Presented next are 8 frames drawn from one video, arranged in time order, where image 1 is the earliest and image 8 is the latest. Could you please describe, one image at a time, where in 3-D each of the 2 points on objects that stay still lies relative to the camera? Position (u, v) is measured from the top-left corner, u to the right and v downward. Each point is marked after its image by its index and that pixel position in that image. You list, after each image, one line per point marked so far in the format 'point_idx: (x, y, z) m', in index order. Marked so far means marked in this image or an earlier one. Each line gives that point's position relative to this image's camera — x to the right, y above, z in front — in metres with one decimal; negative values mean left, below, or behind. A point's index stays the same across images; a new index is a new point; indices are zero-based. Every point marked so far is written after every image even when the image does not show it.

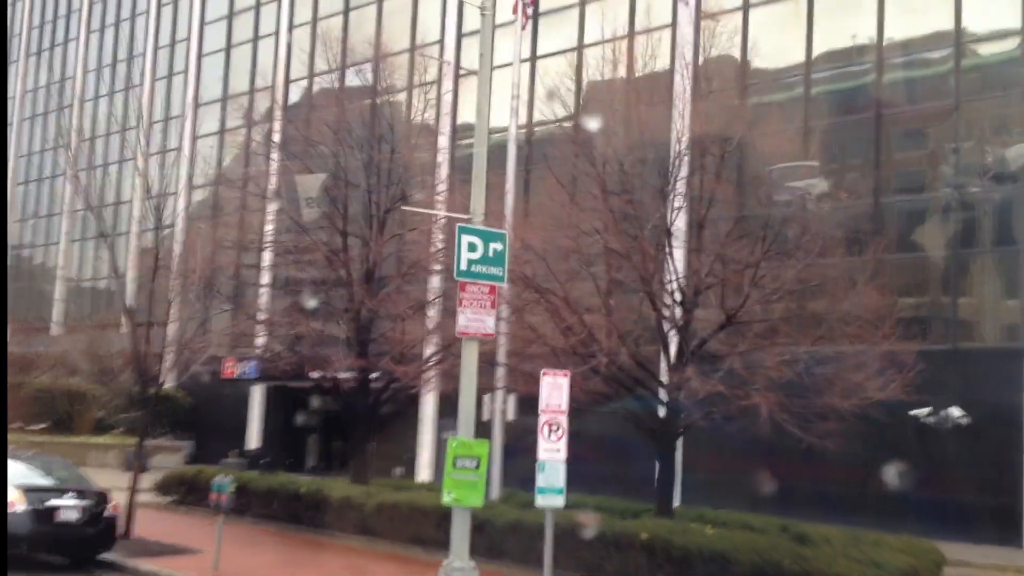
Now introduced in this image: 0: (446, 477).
0: (-0.6, -1.7, +10.1) m
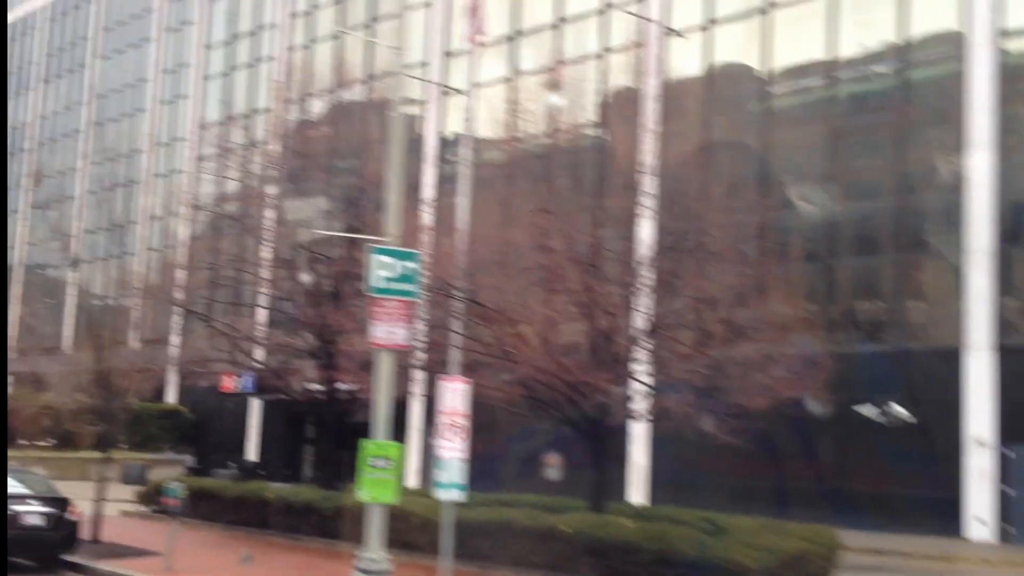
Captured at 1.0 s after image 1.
0: (-1.5, -1.9, +11.2) m
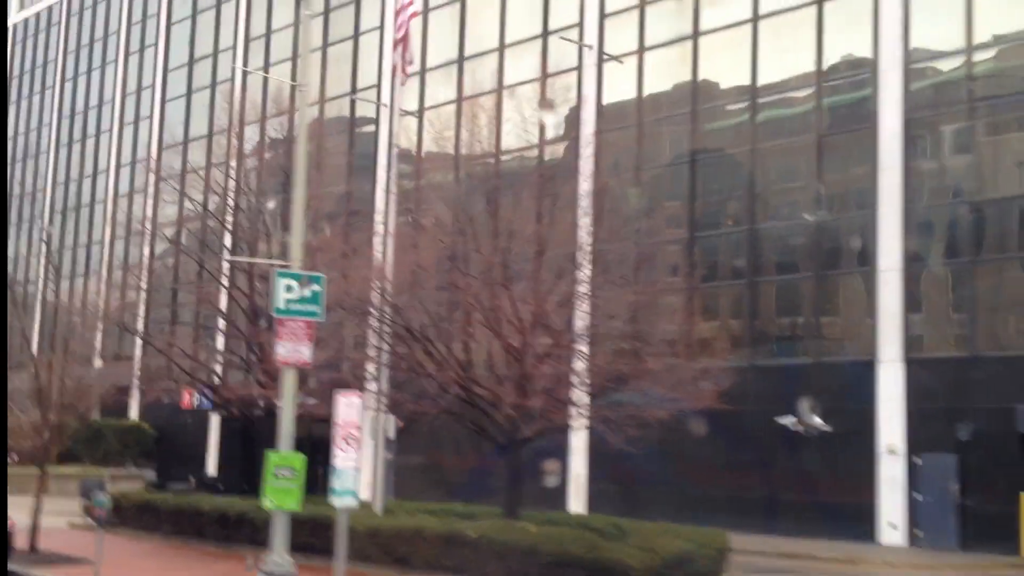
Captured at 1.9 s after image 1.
0: (-2.7, -2.1, +12.1) m
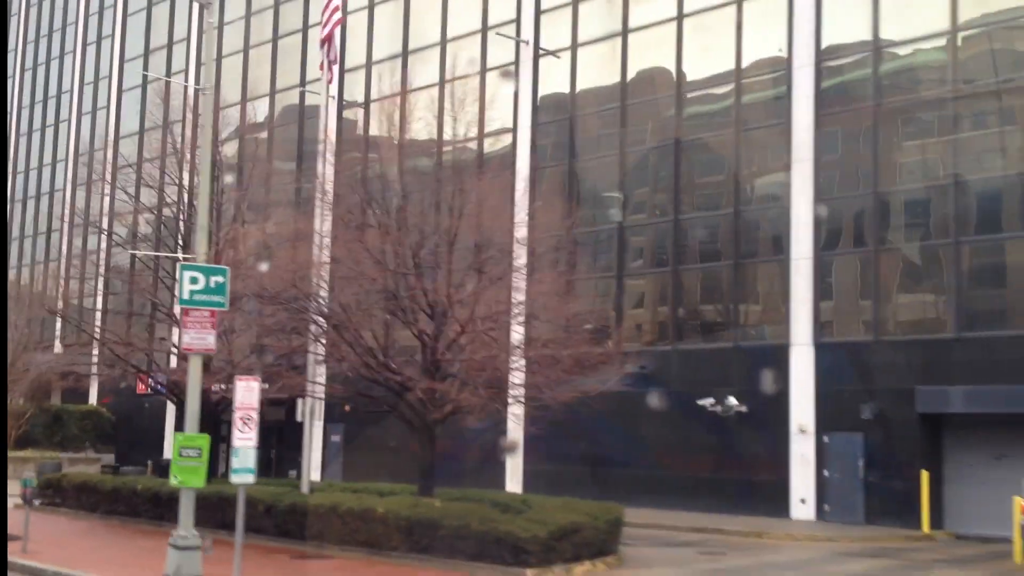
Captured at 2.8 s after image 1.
0: (-3.9, -2.1, +13.0) m
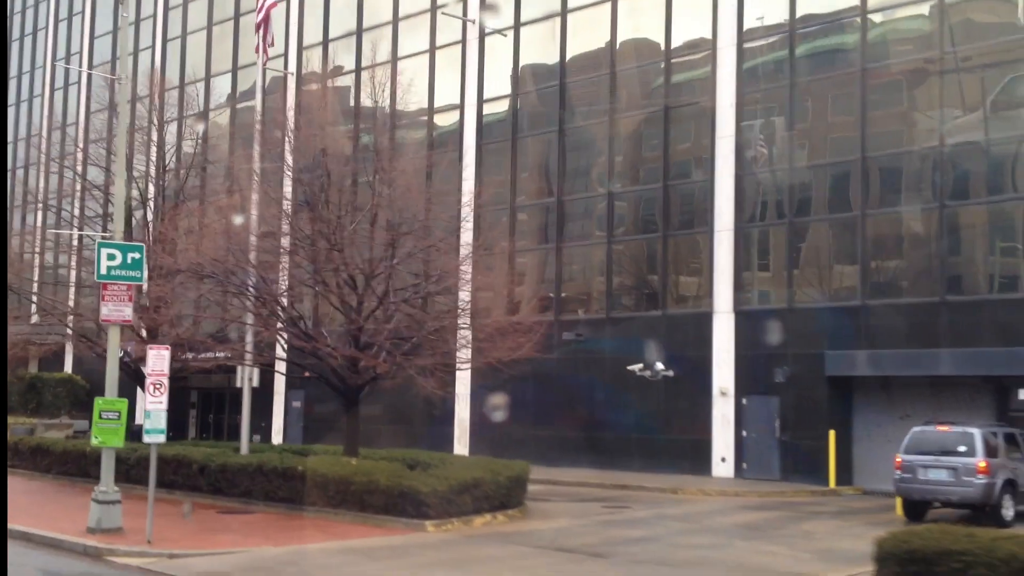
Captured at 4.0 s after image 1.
0: (-5.3, -1.7, +14.1) m
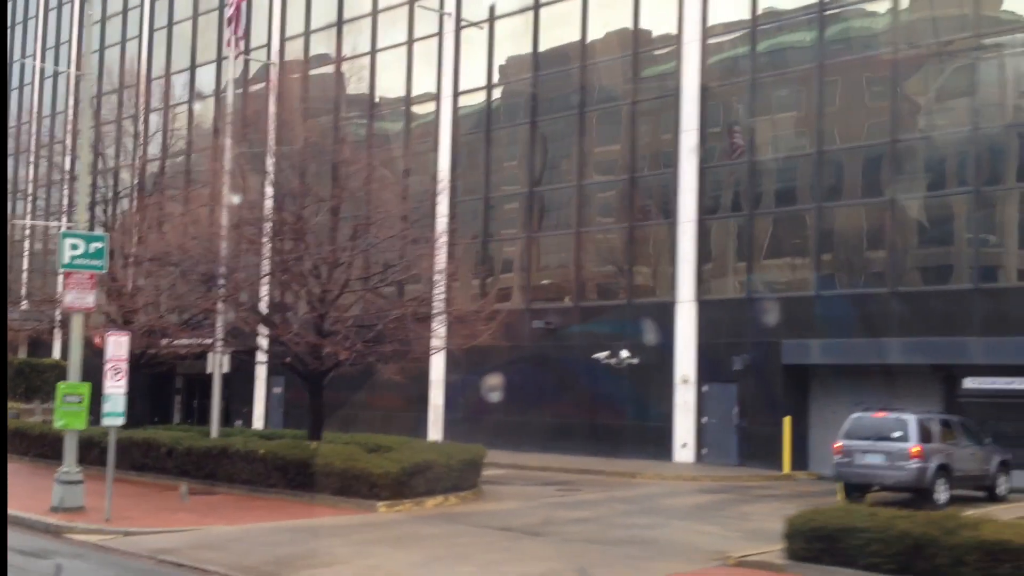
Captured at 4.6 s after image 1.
0: (-6.0, -1.6, +14.8) m
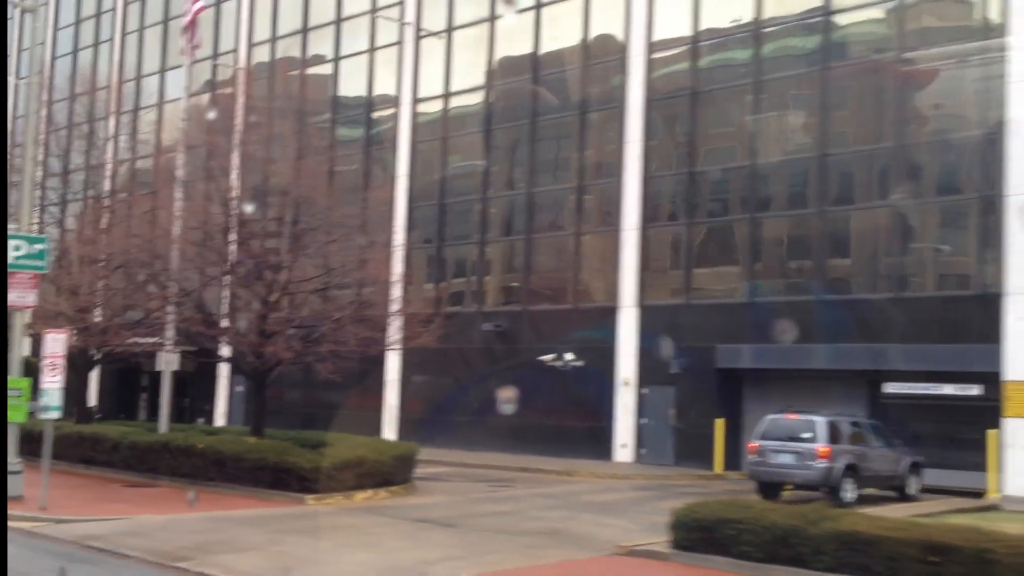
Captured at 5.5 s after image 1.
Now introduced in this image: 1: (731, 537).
0: (-7.1, -1.6, +15.5) m
1: (+2.3, -2.6, +11.8) m
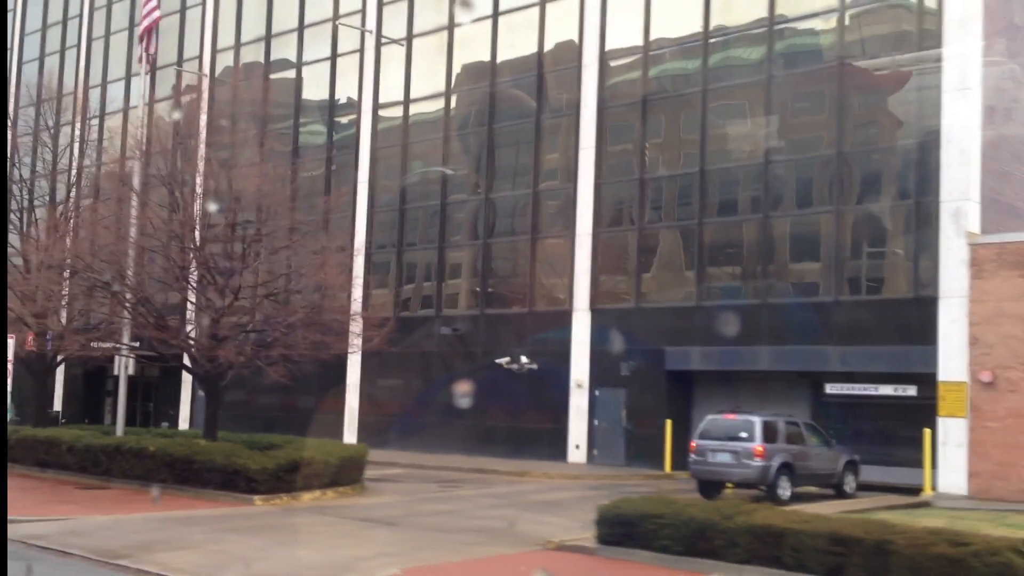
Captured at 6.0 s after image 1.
0: (-8.0, -1.7, +15.8) m
1: (+1.5, -2.7, +12.3) m
